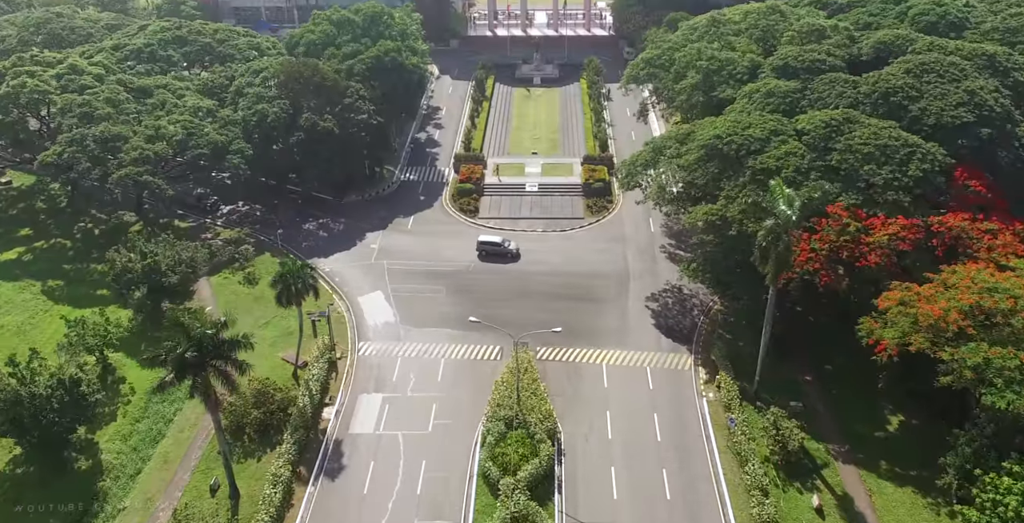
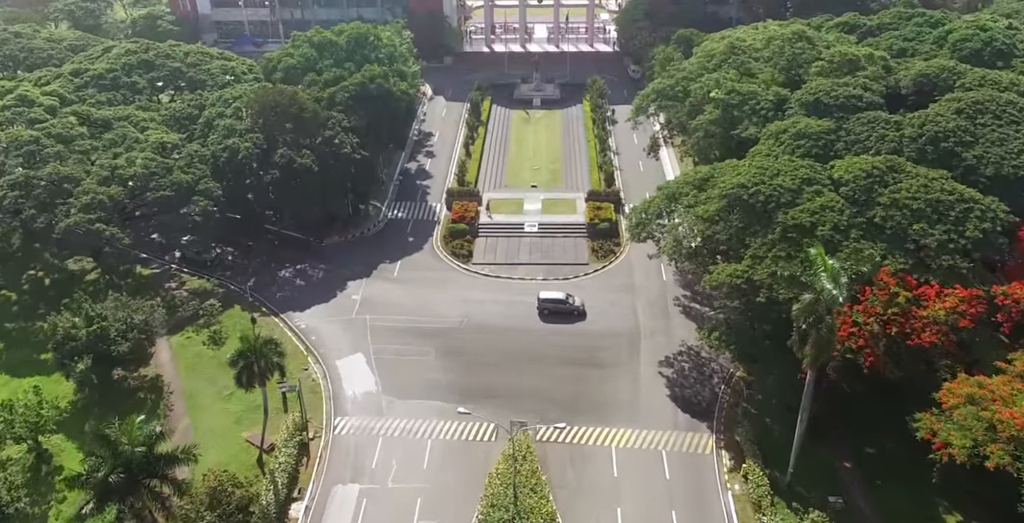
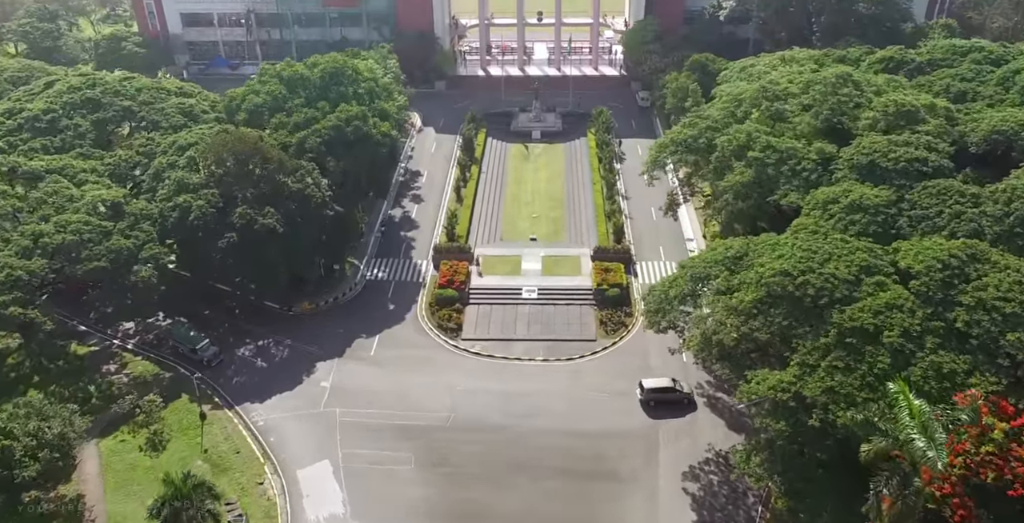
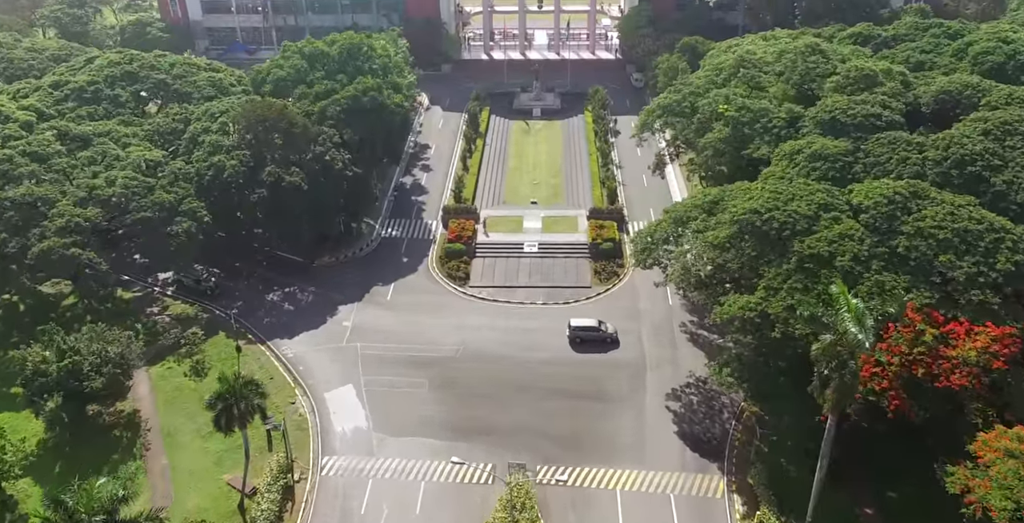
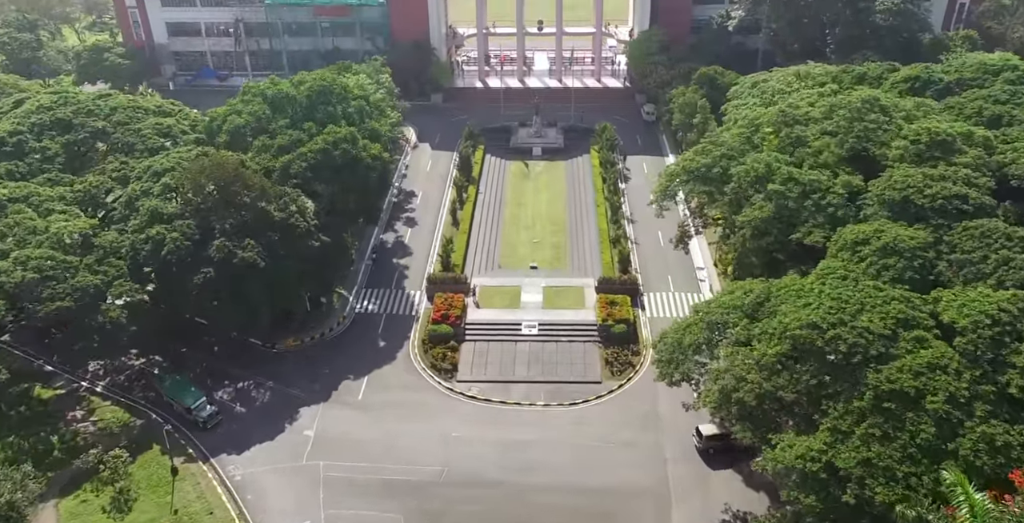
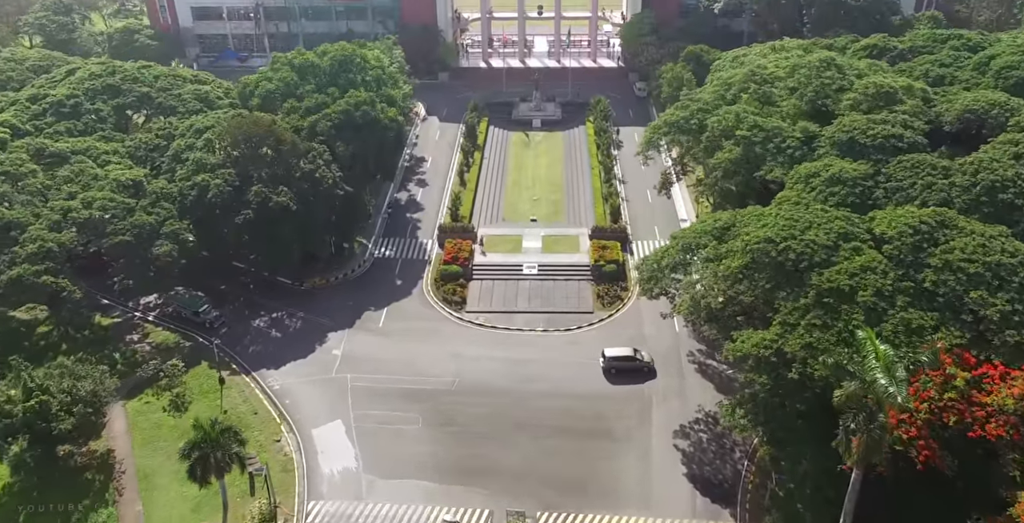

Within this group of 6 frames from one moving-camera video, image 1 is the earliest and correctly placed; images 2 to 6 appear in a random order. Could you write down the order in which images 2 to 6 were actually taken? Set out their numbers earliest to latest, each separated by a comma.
2, 4, 6, 3, 5
